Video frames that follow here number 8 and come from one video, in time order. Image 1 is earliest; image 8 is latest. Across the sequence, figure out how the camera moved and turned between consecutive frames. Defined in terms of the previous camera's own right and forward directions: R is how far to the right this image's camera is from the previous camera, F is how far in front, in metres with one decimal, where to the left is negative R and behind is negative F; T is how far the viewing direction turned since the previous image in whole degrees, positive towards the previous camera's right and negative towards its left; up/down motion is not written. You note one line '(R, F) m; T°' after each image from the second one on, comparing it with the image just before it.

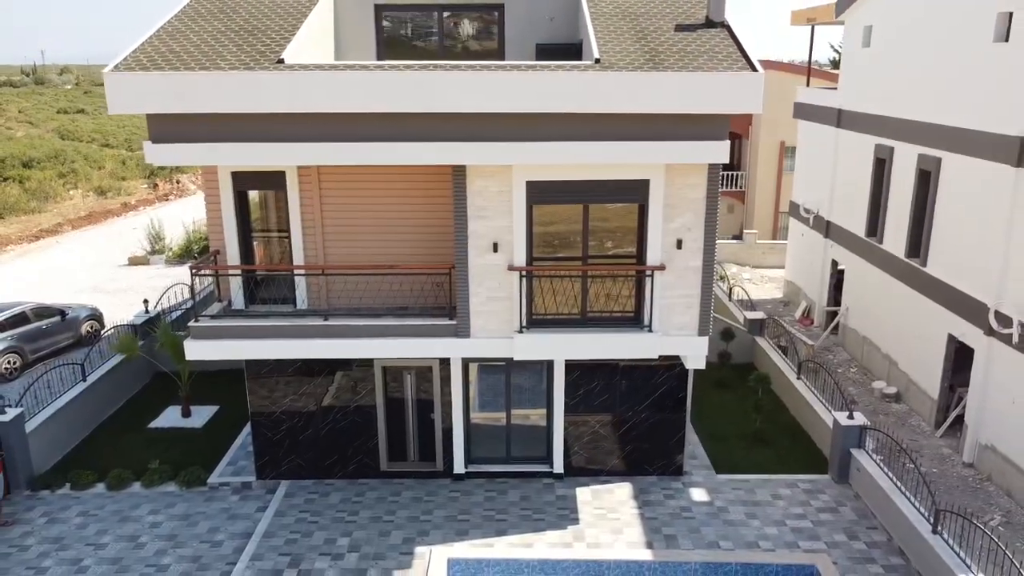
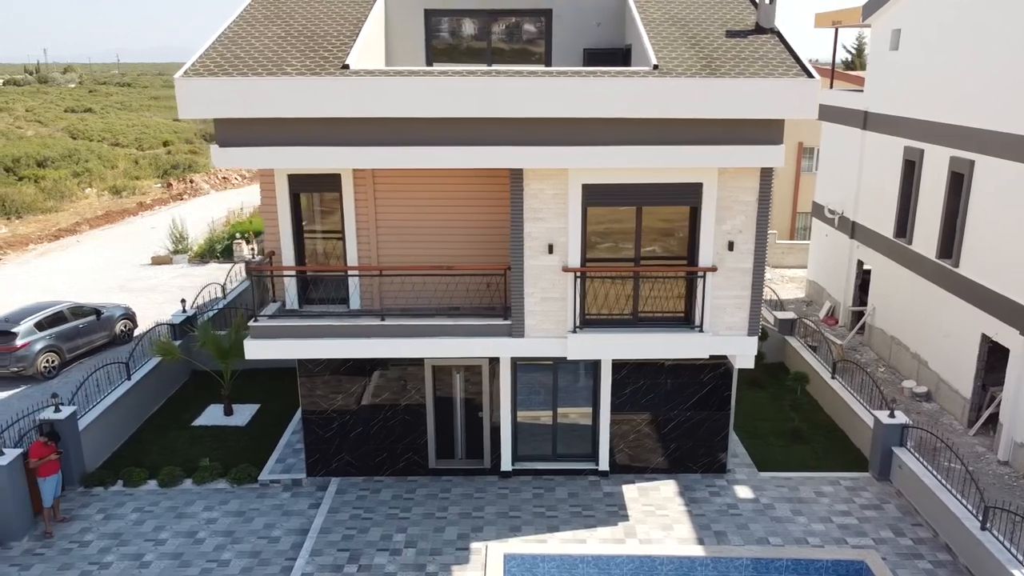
(-0.8, -0.2) m; 0°
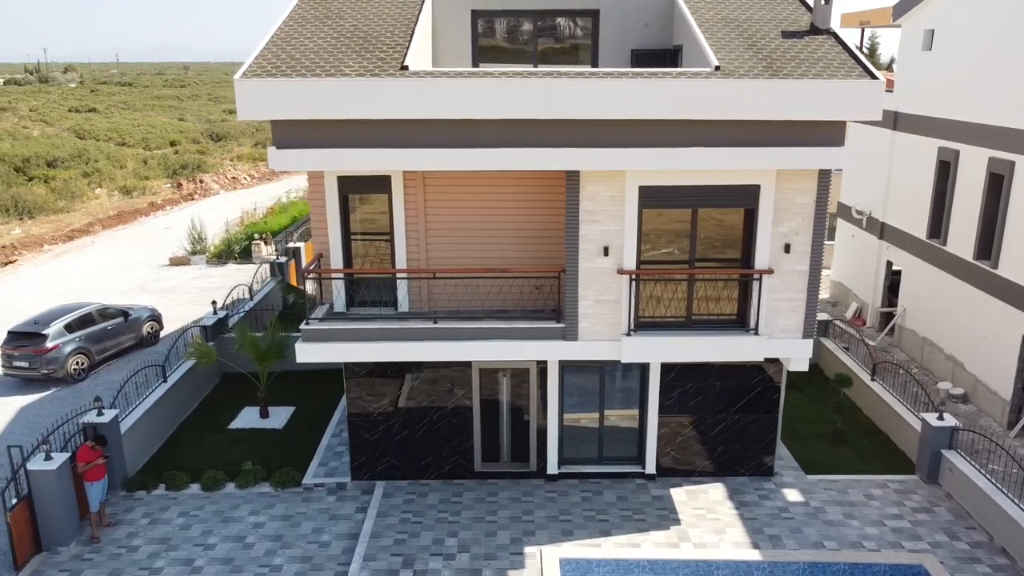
(-0.8, +0.1) m; 0°
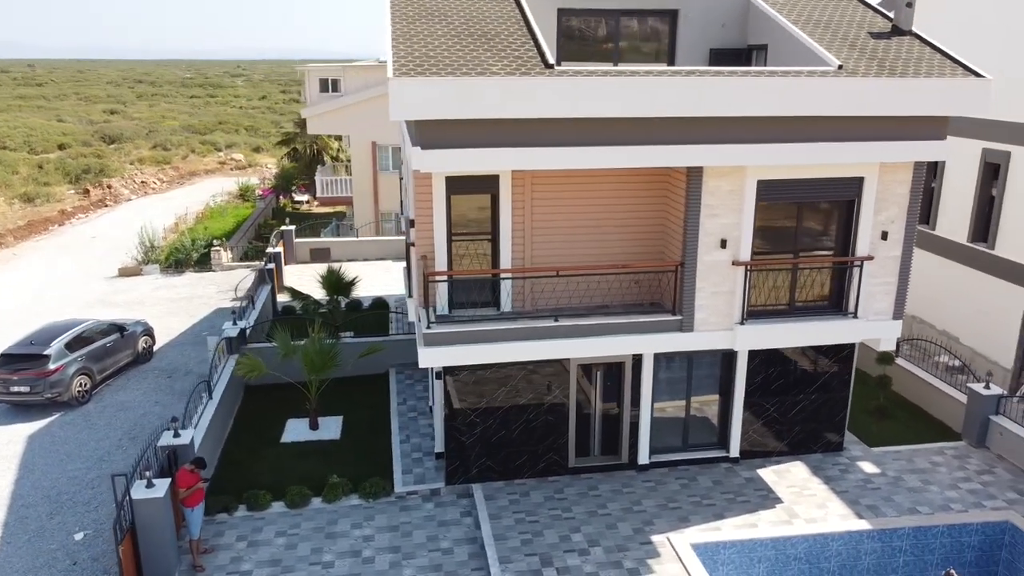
(-3.4, +0.2) m; +8°
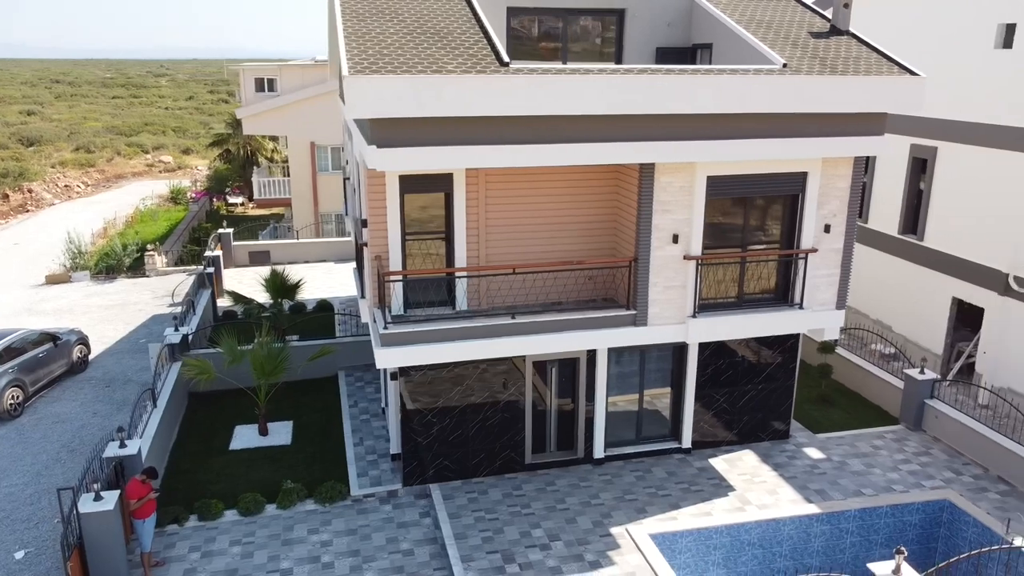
(-0.2, 0.0) m; +5°
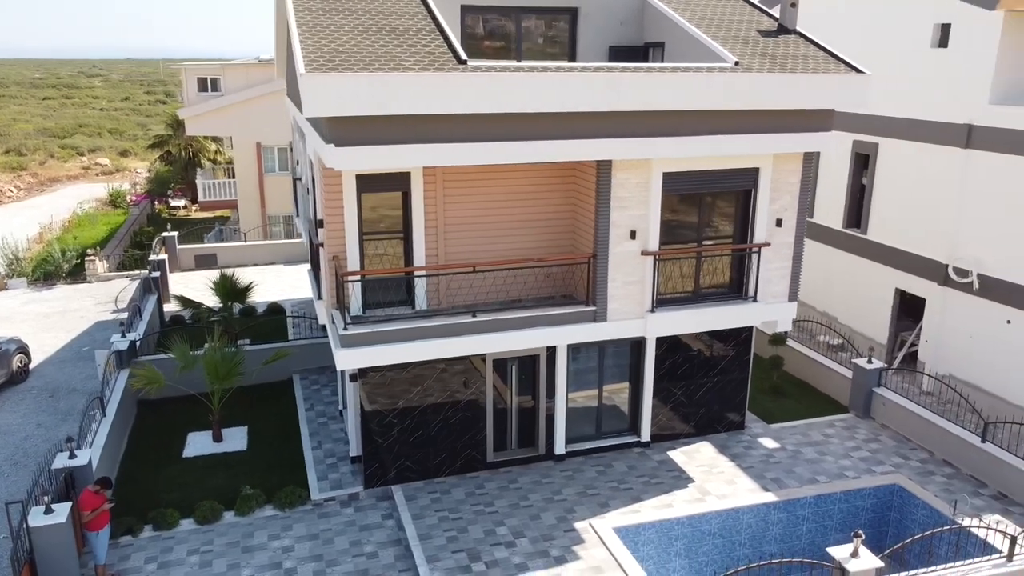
(-0.1, 0.0) m; +4°
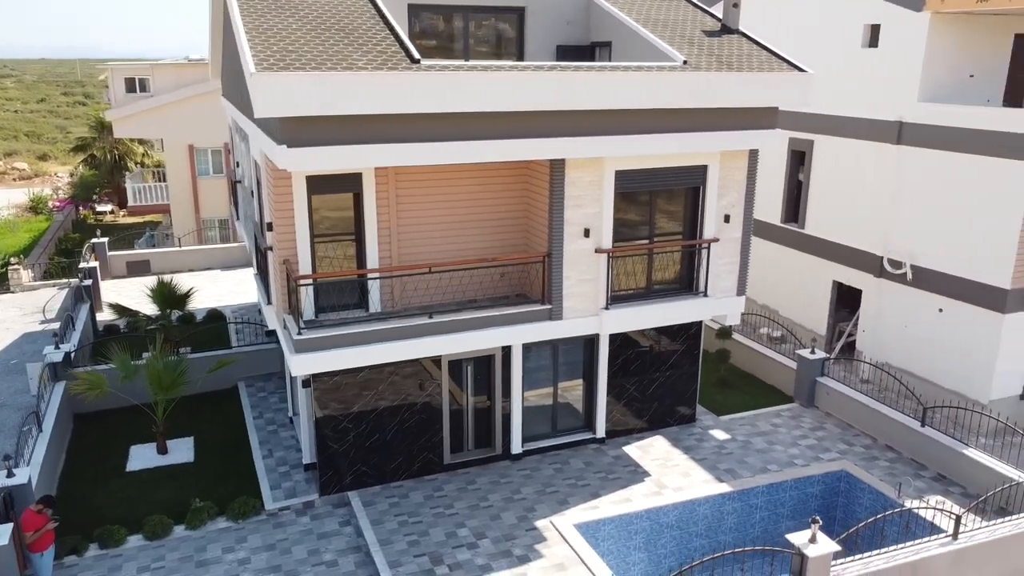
(-0.2, 0.0) m; +5°
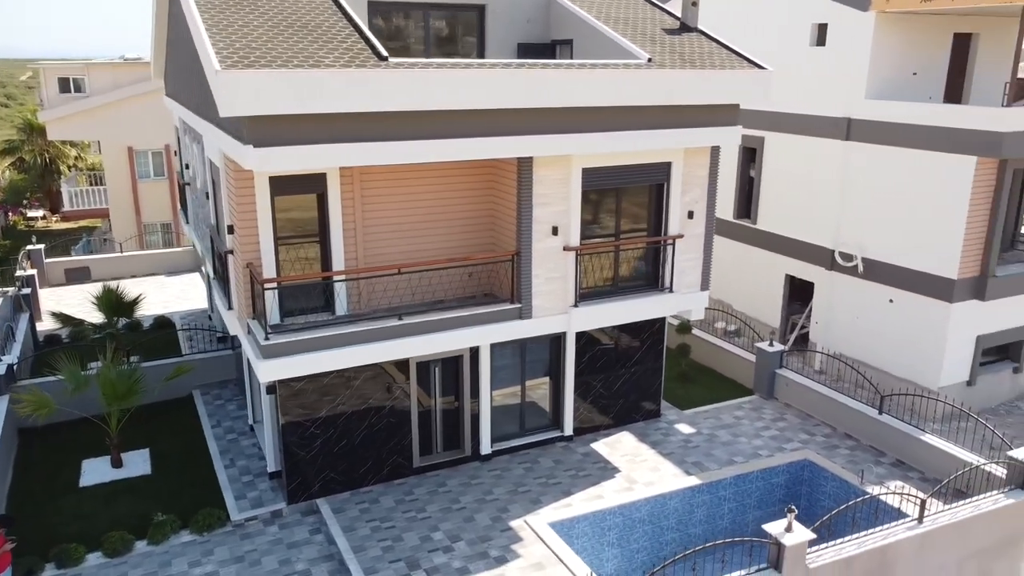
(-0.3, +0.1) m; +4°
